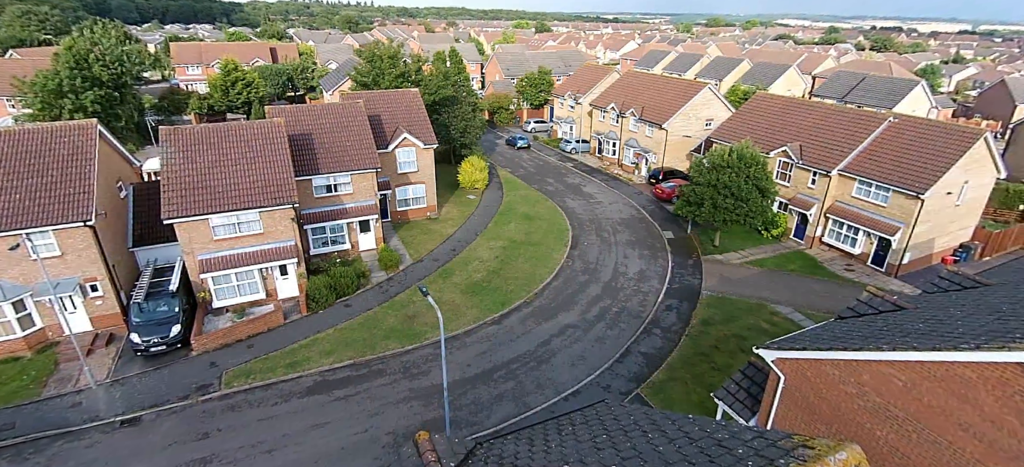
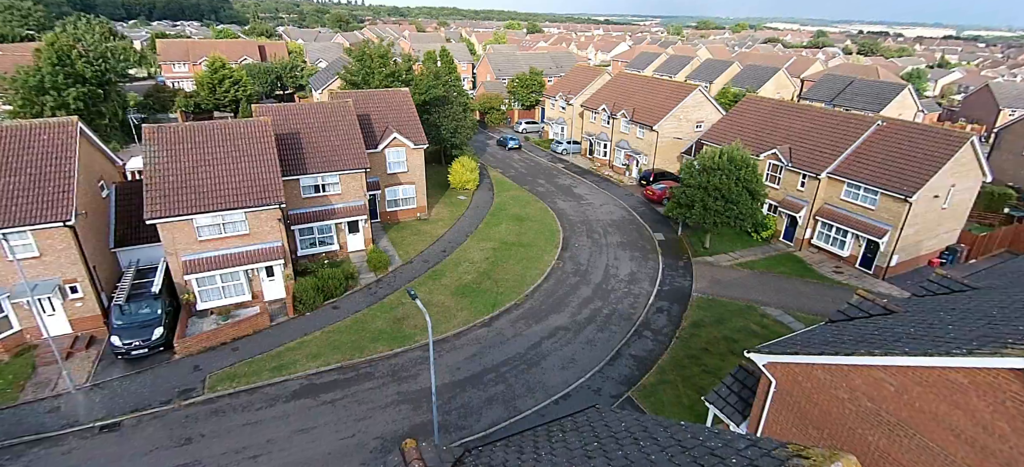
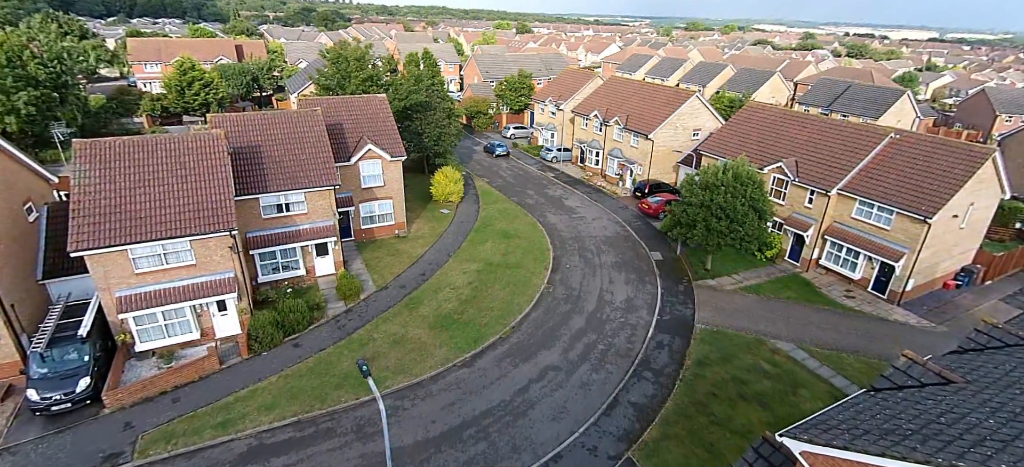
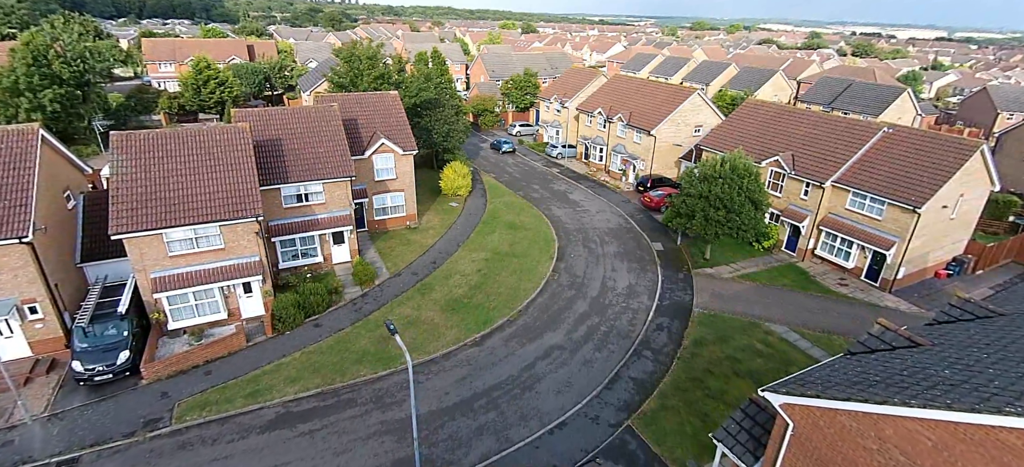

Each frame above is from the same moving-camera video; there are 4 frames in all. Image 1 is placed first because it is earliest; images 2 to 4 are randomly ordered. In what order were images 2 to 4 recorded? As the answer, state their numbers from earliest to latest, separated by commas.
2, 4, 3
